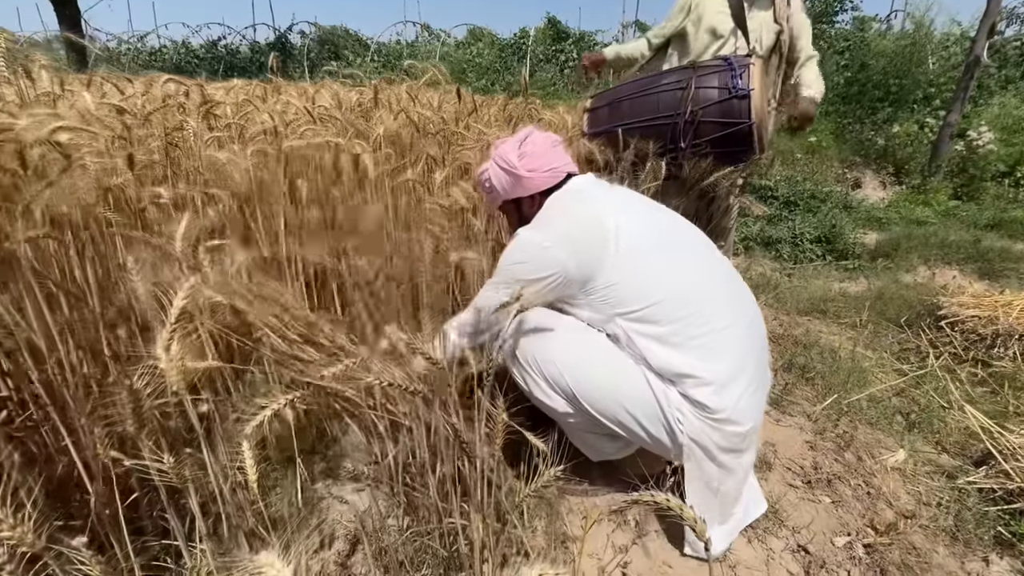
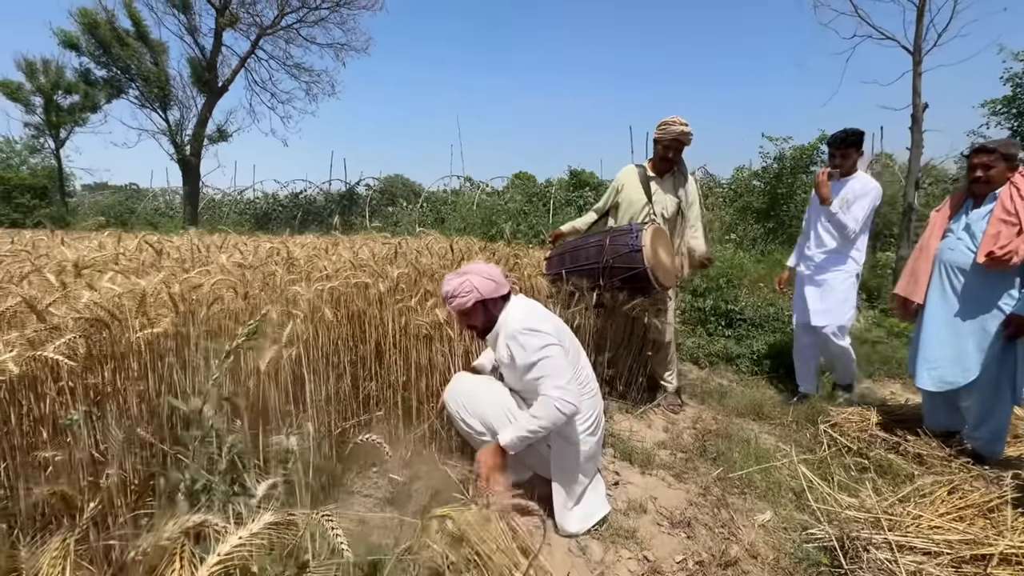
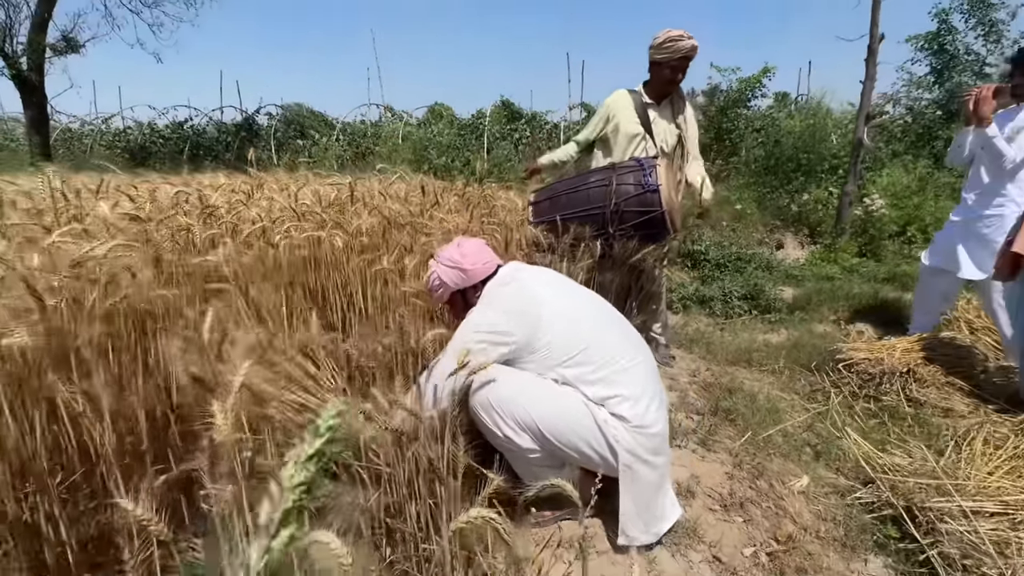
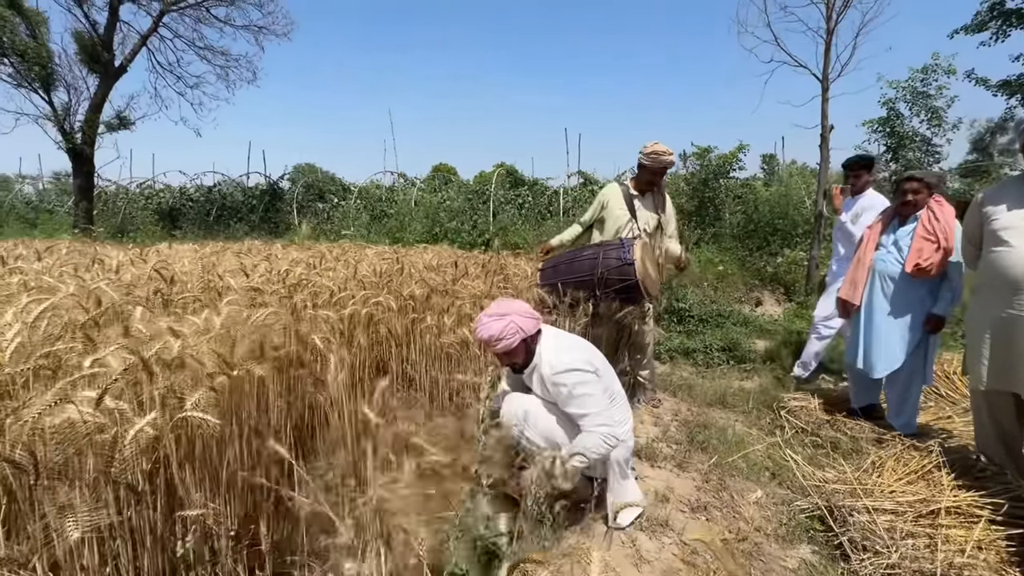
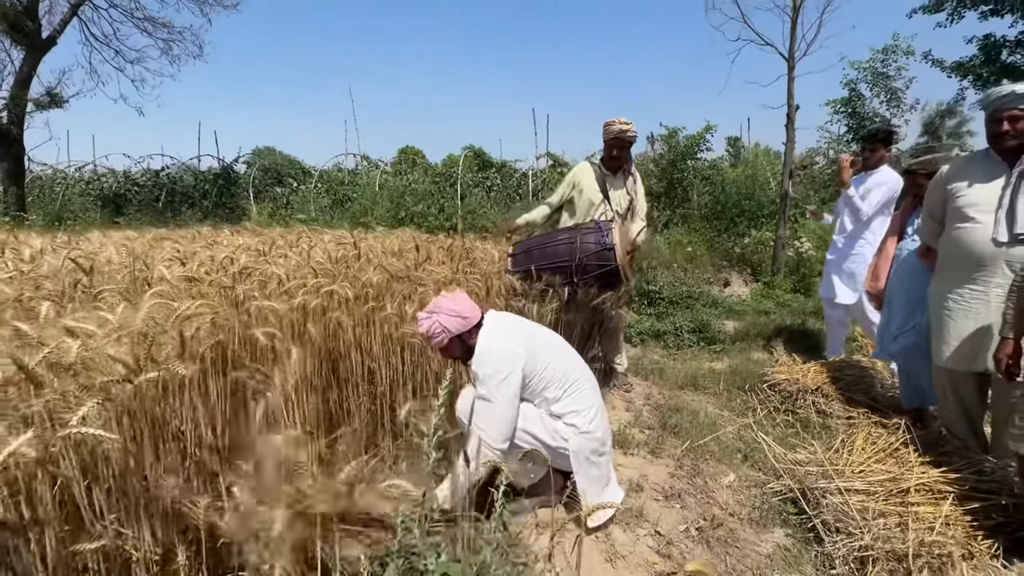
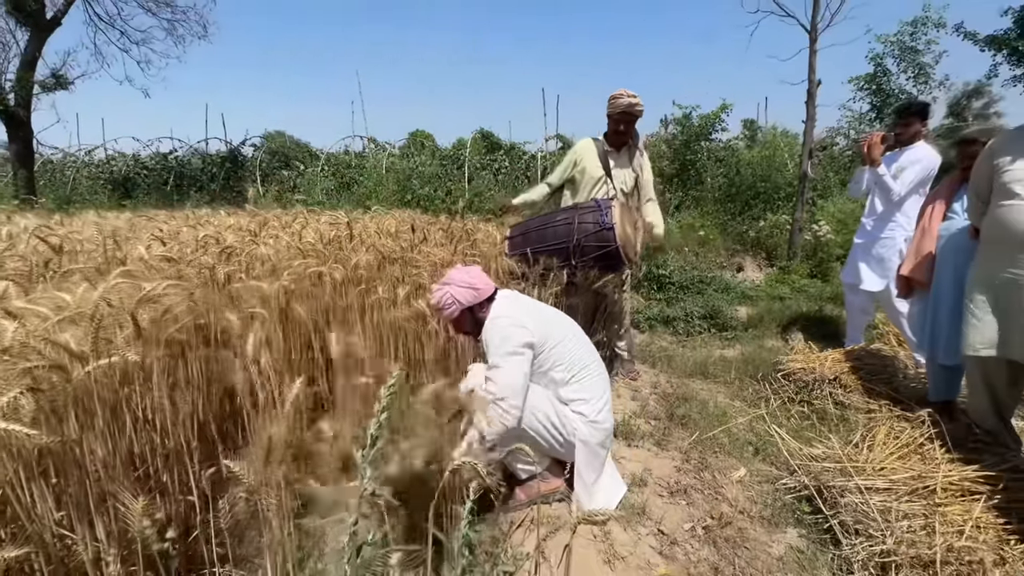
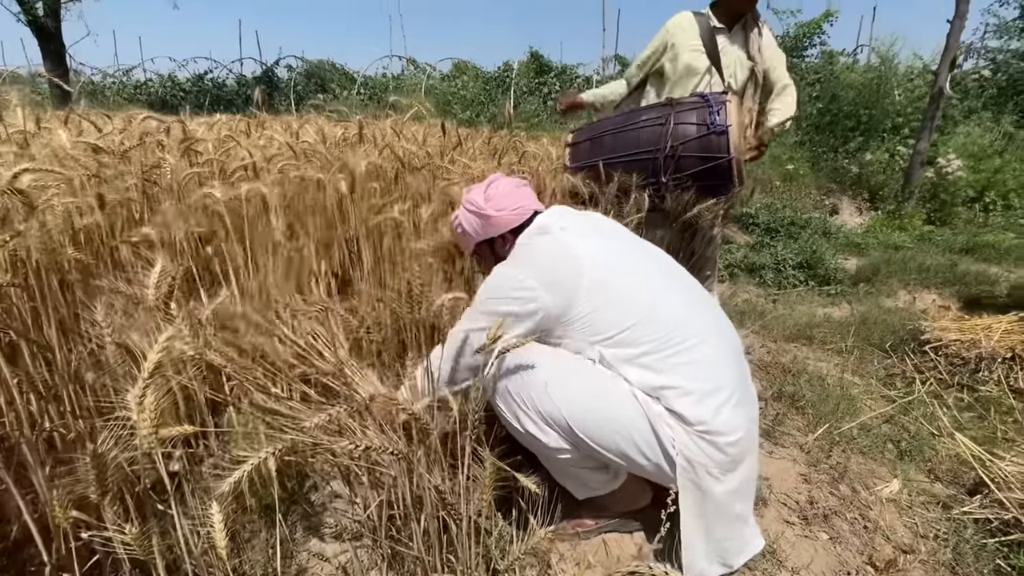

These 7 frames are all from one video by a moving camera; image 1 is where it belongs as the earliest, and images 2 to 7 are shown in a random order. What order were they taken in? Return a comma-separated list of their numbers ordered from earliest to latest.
7, 3, 6, 5, 4, 2
